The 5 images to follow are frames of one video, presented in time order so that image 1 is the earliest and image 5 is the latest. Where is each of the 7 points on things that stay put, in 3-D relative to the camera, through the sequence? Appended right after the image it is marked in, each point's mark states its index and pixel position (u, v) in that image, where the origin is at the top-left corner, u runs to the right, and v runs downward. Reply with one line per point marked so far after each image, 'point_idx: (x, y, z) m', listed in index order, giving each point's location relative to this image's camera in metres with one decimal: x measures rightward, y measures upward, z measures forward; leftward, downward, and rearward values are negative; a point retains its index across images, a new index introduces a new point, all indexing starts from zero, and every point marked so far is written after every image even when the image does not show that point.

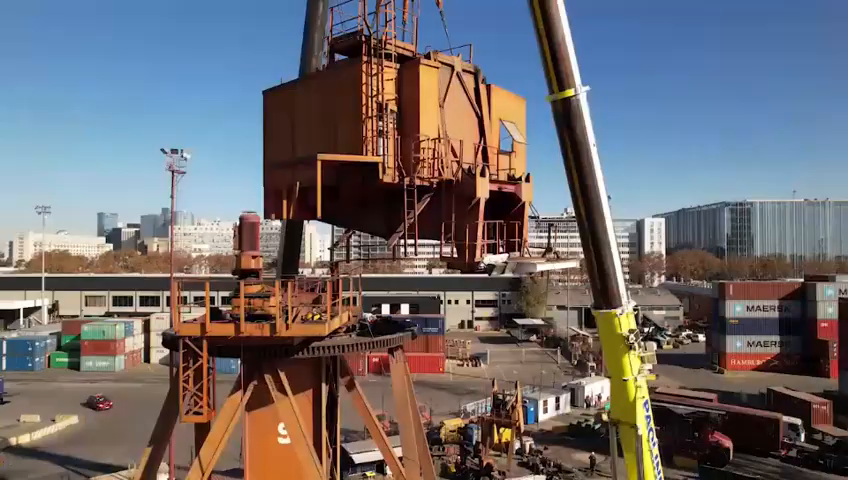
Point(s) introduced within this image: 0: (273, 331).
0: (-2.2, -1.4, +9.1) m
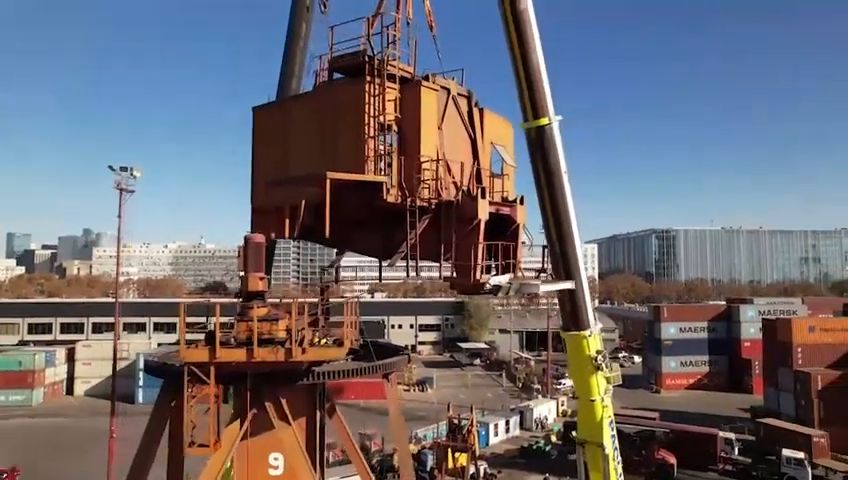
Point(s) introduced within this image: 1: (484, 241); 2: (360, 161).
0: (-2.0, -1.7, +8.8) m
1: (+1.1, 0.0, +11.1) m
2: (-1.2, +1.6, +11.5) m
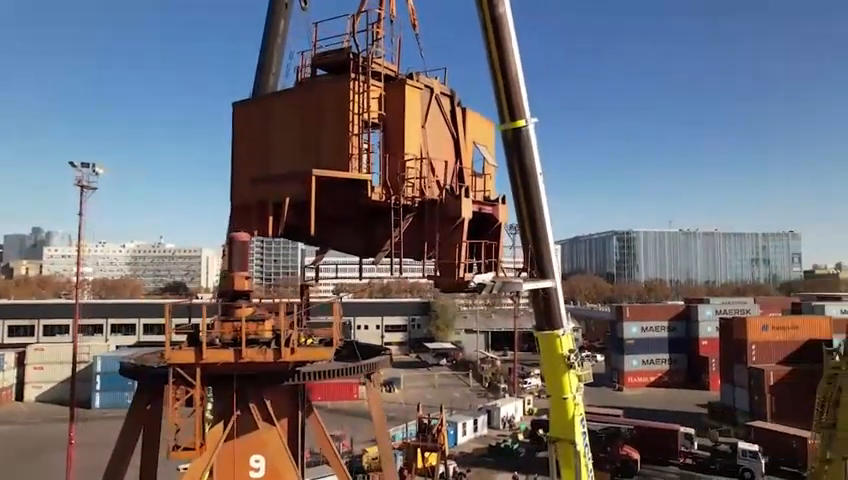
0: (-2.1, -1.6, +8.6) m
1: (+0.8, 0.0, +11.2) m
2: (-1.5, +1.6, +11.4) m
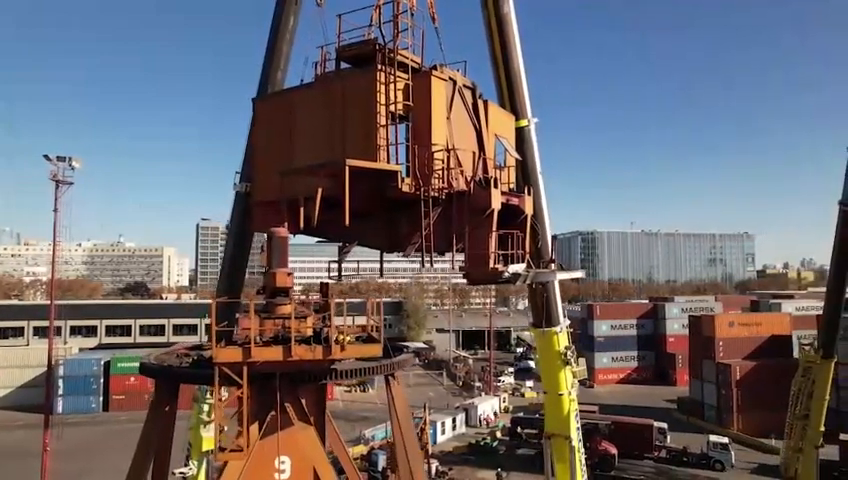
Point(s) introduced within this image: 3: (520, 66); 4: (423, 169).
0: (-1.4, -1.6, +8.5) m
1: (+1.3, +0.1, +11.2) m
2: (-1.0, +1.6, +11.3) m
3: (+2.6, +4.8, +16.5) m
4: (0.0, +1.2, +10.8) m
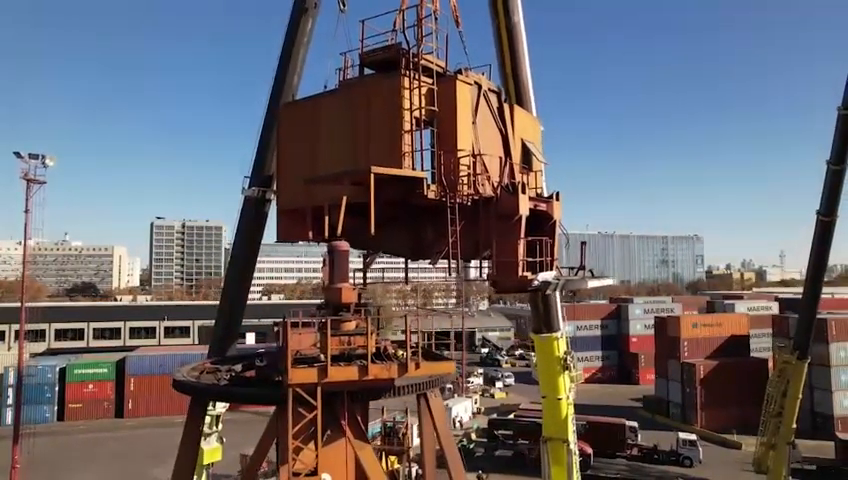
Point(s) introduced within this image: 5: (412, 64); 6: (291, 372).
0: (-0.4, -1.8, +8.2) m
1: (+2.0, -0.1, +11.2) m
2: (-0.3, +1.5, +11.1) m
3: (+2.9, +4.6, +16.6) m
4: (+0.8, +1.0, +10.7) m
5: (+0.2, +3.0, +10.7) m
6: (-1.7, -1.6, +7.6) m
